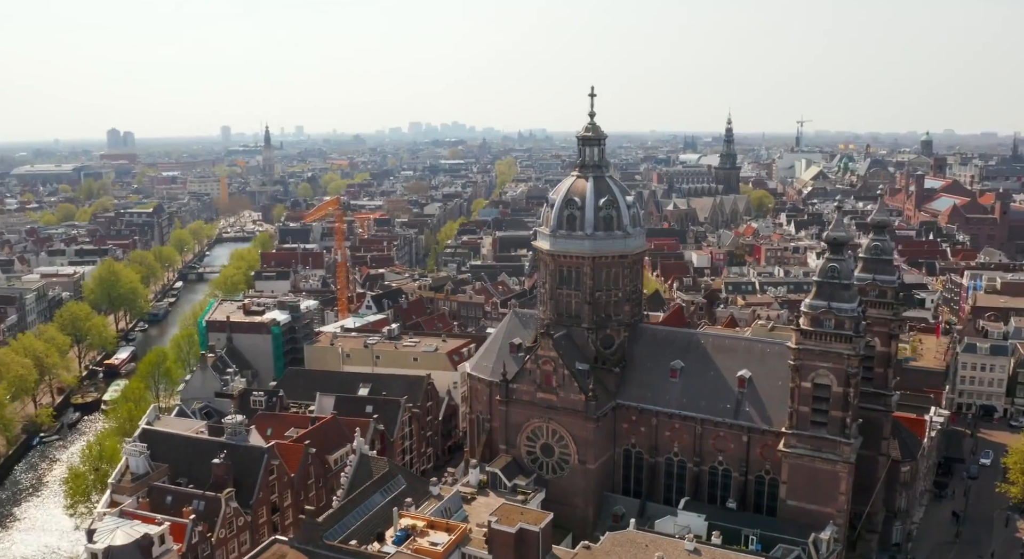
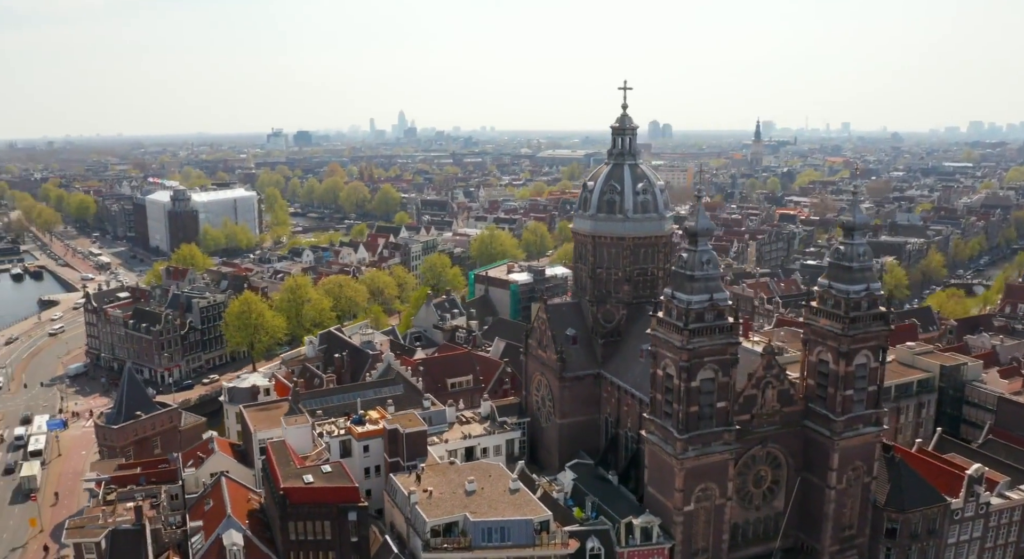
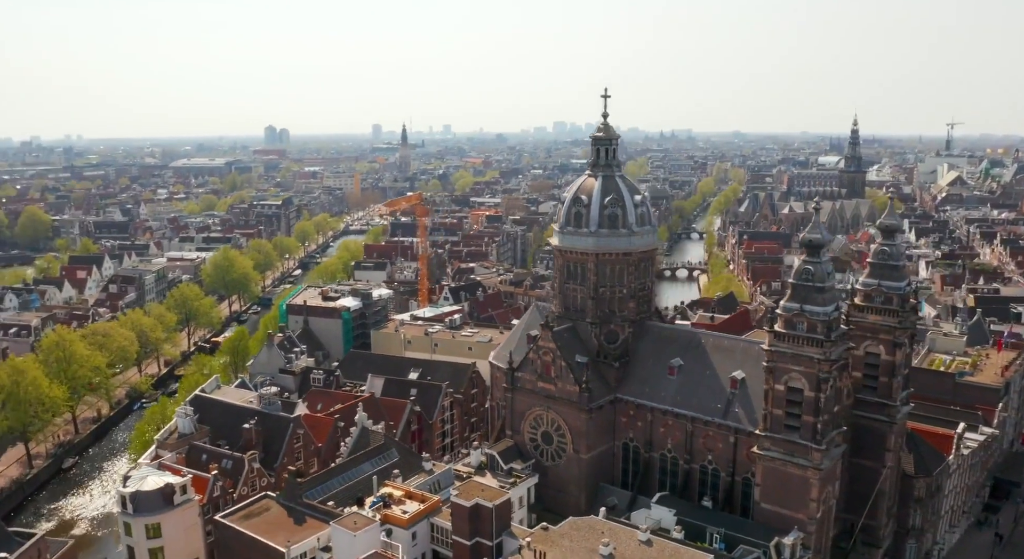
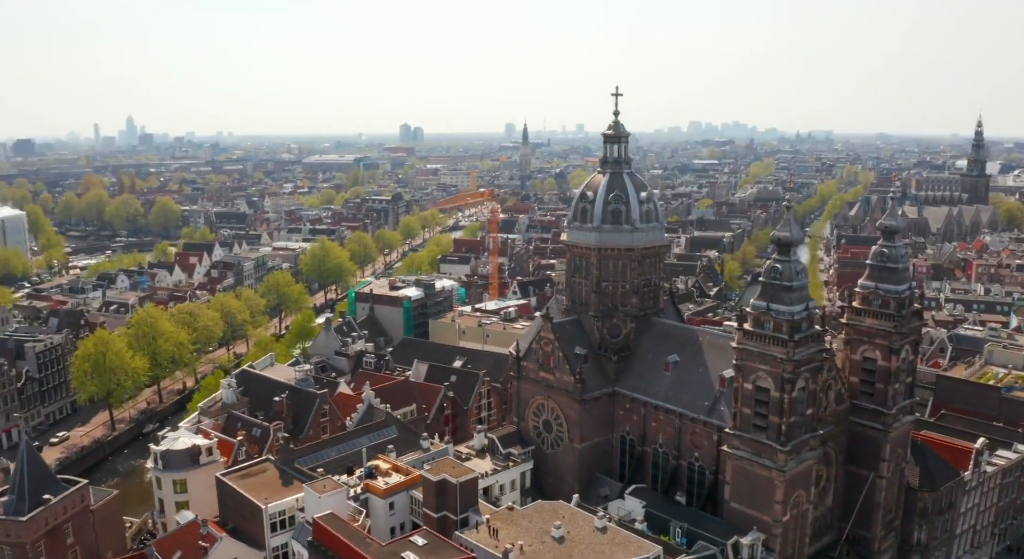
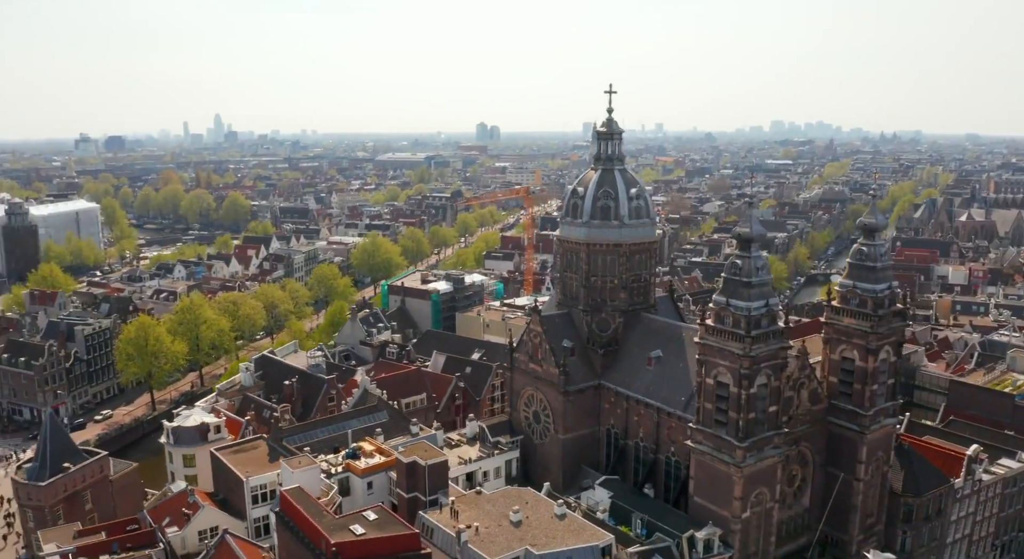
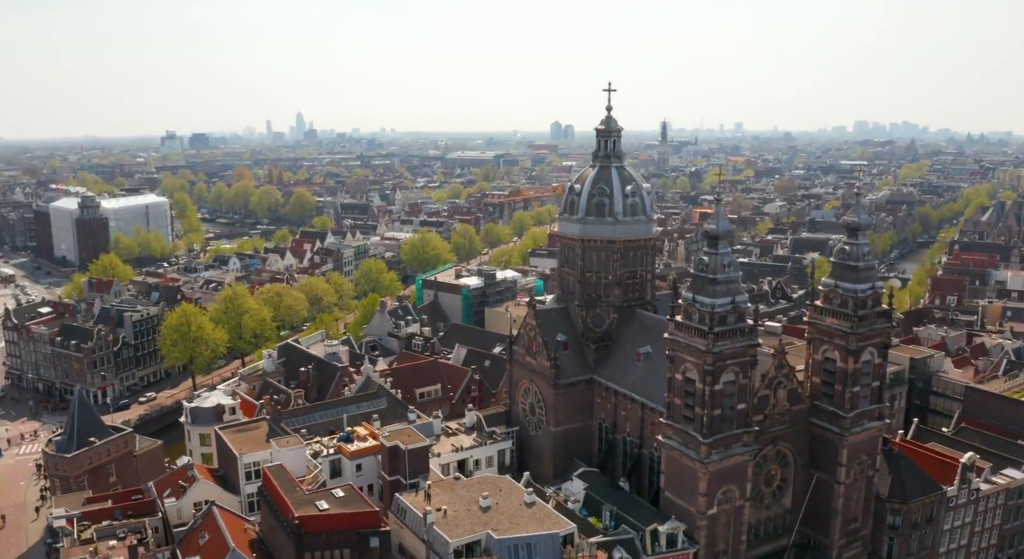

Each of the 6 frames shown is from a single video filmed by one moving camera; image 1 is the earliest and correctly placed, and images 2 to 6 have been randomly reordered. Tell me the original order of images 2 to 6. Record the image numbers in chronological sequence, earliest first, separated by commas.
3, 4, 5, 6, 2
